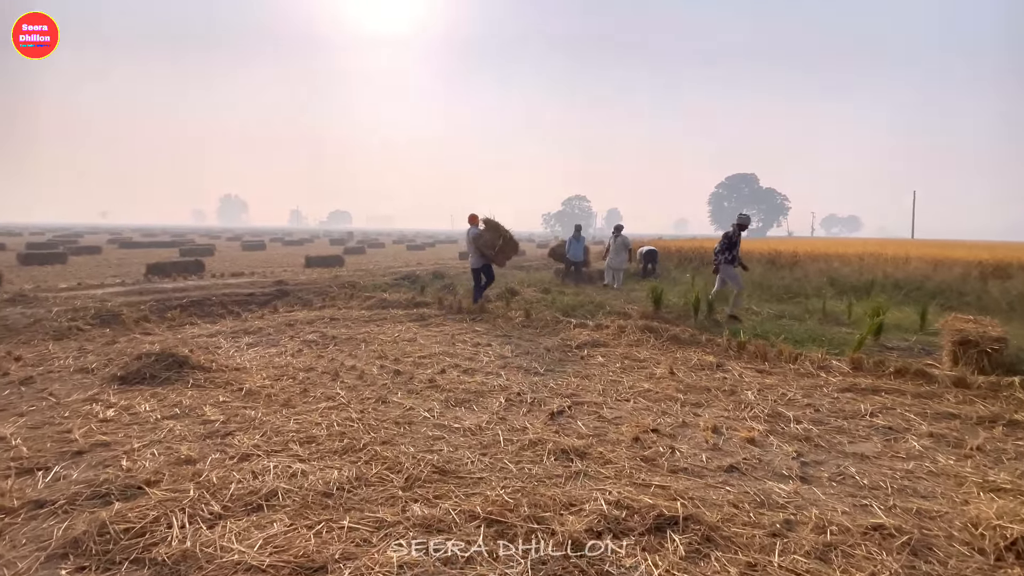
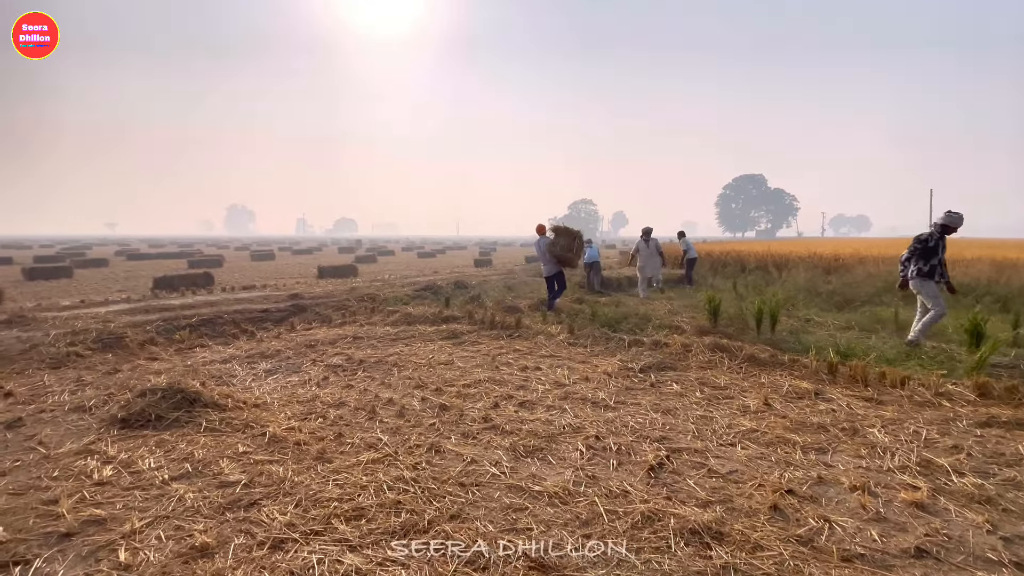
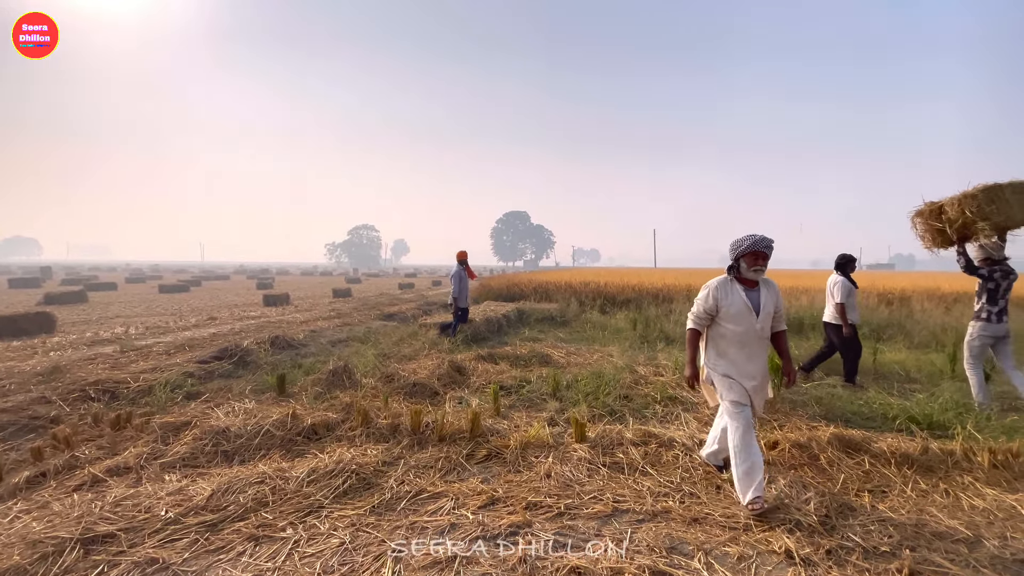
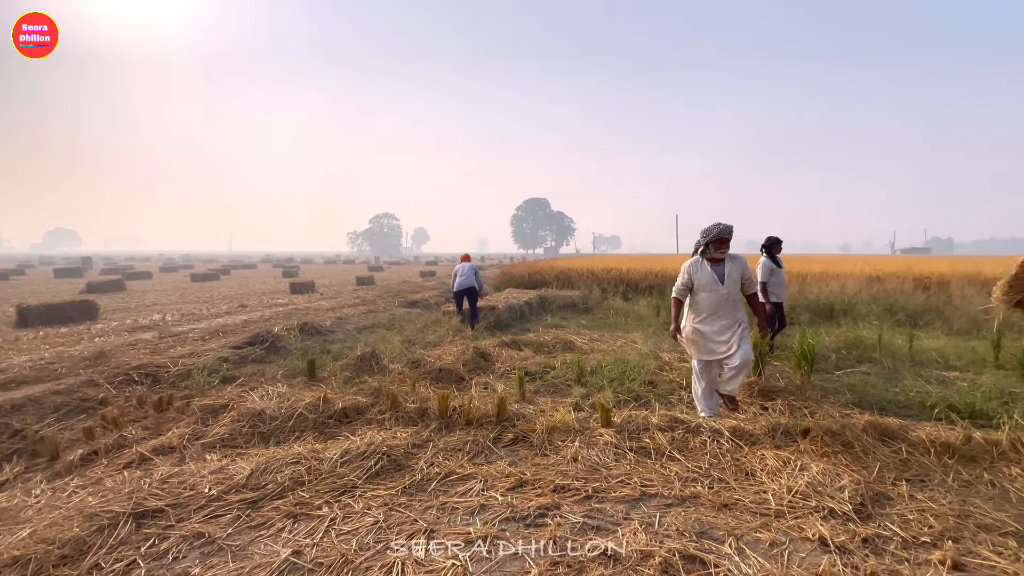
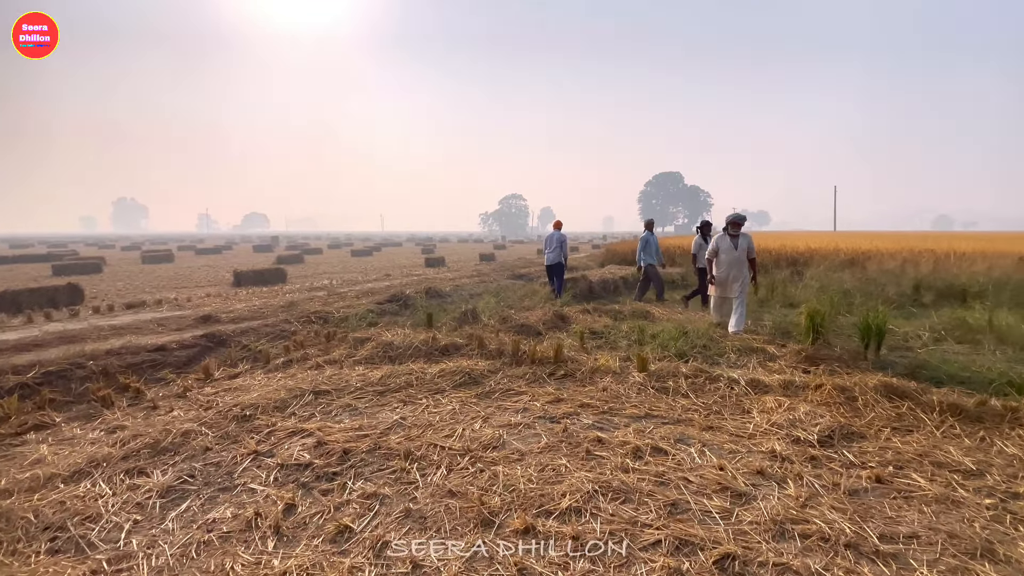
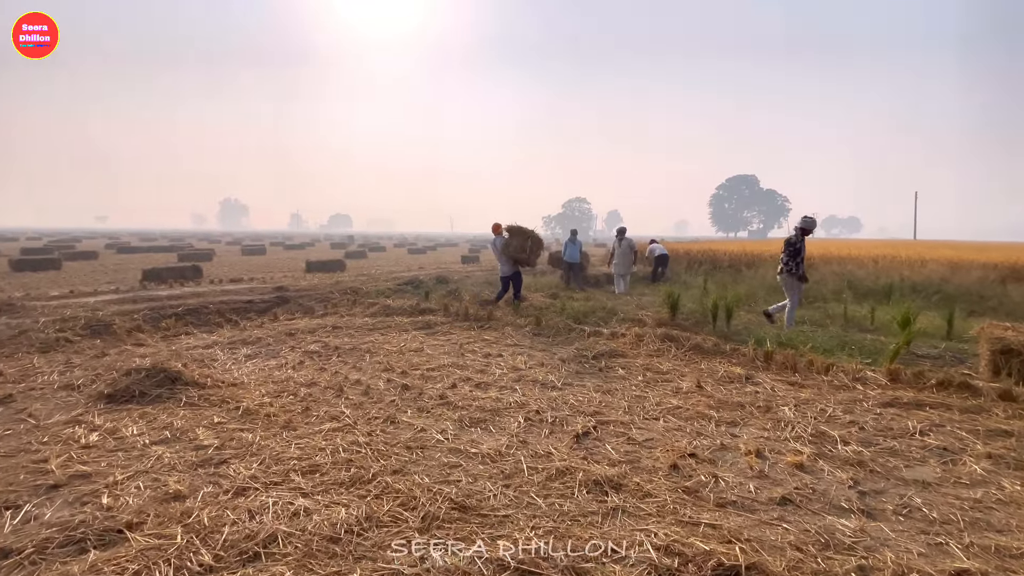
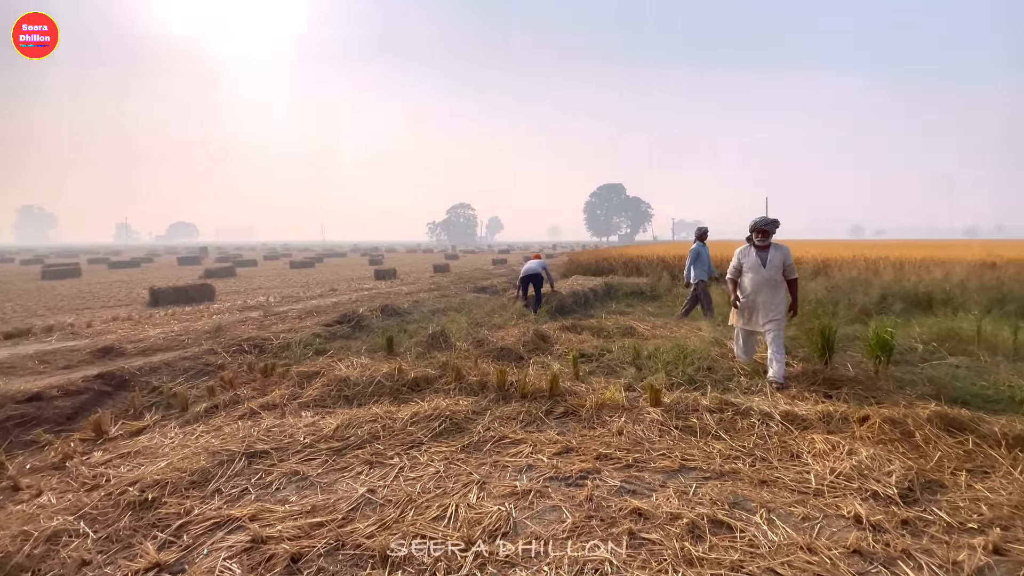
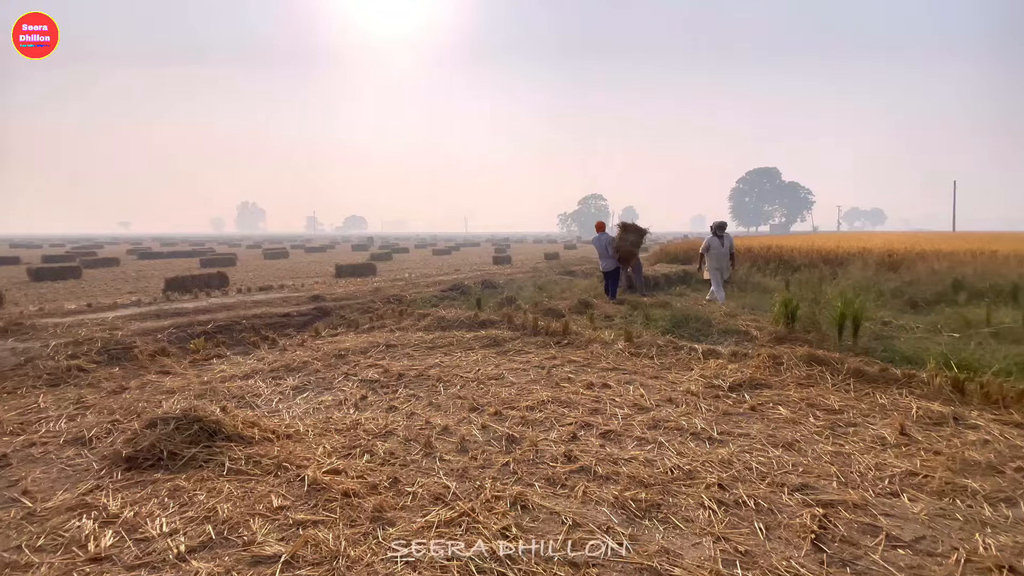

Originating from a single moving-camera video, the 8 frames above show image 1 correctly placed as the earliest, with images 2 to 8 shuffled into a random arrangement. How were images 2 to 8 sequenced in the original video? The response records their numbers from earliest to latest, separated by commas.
6, 2, 8, 5, 7, 4, 3
